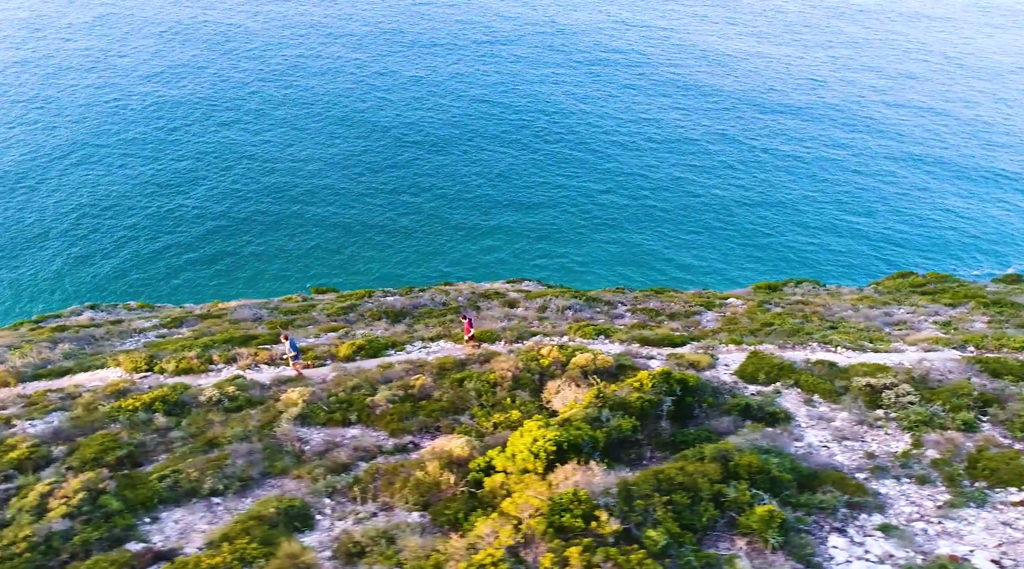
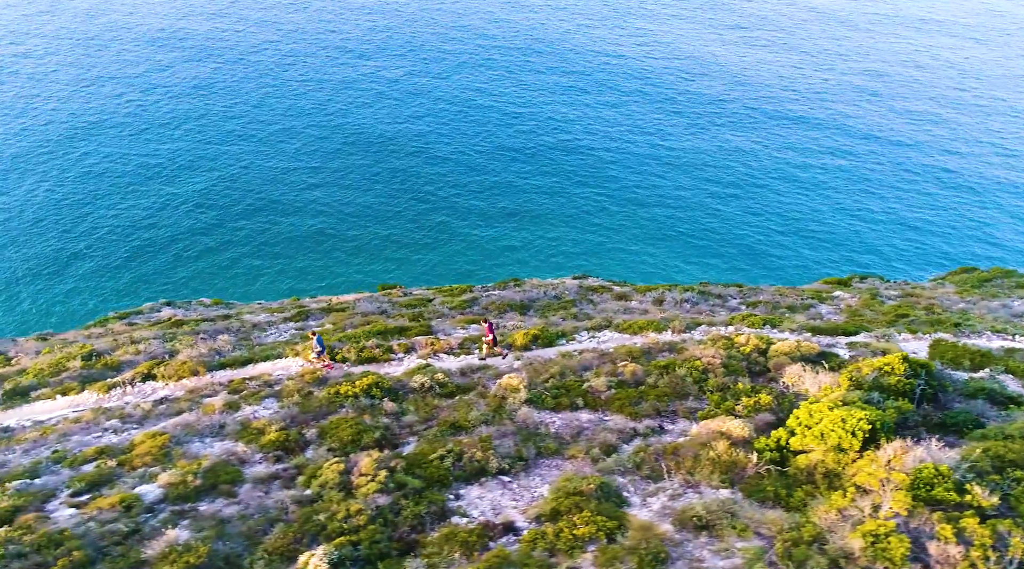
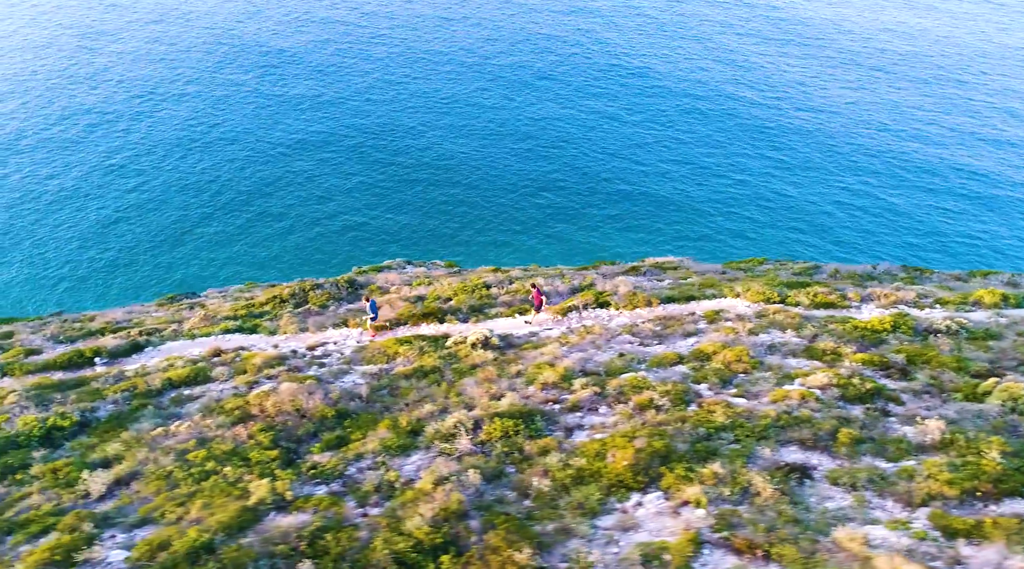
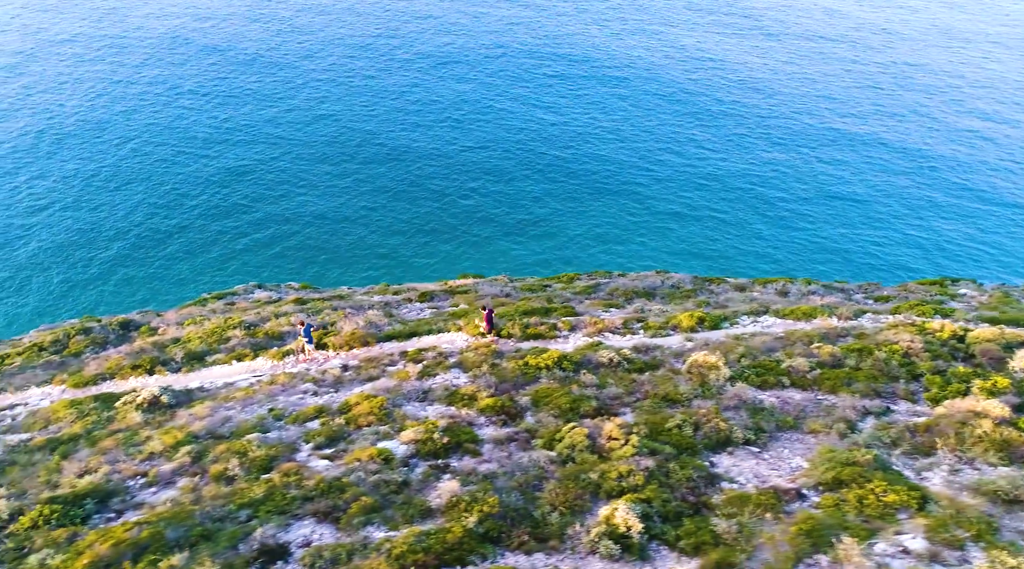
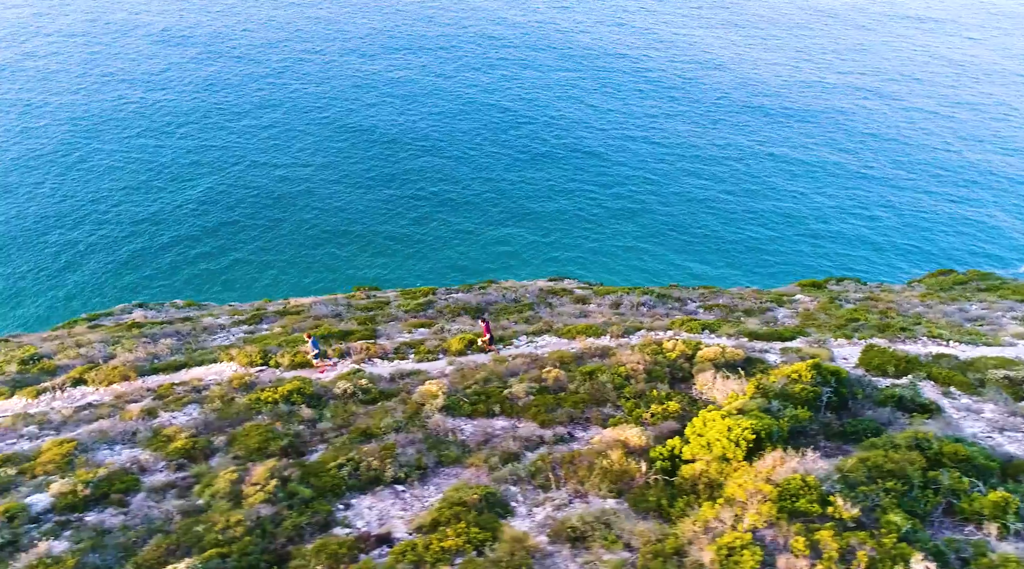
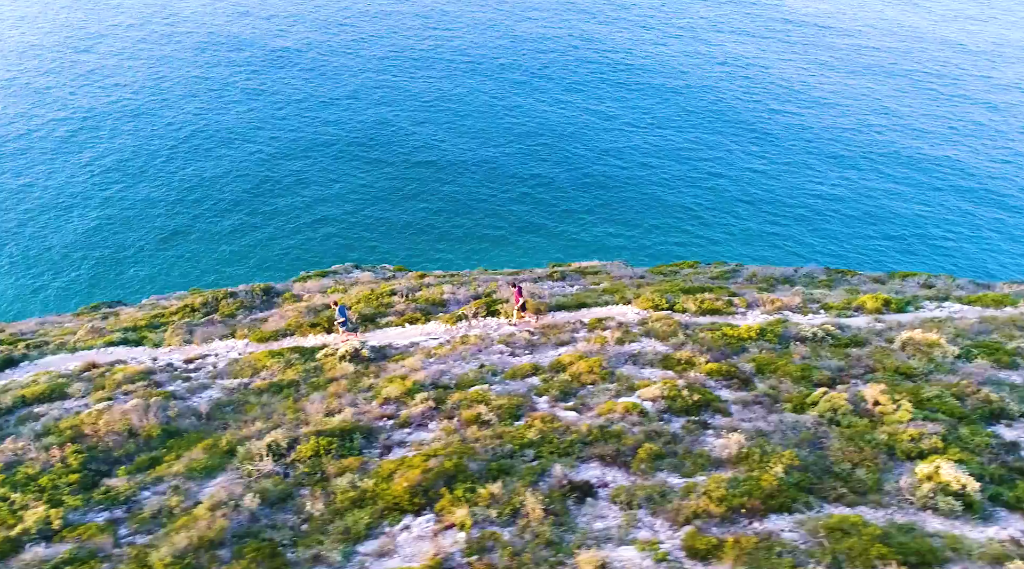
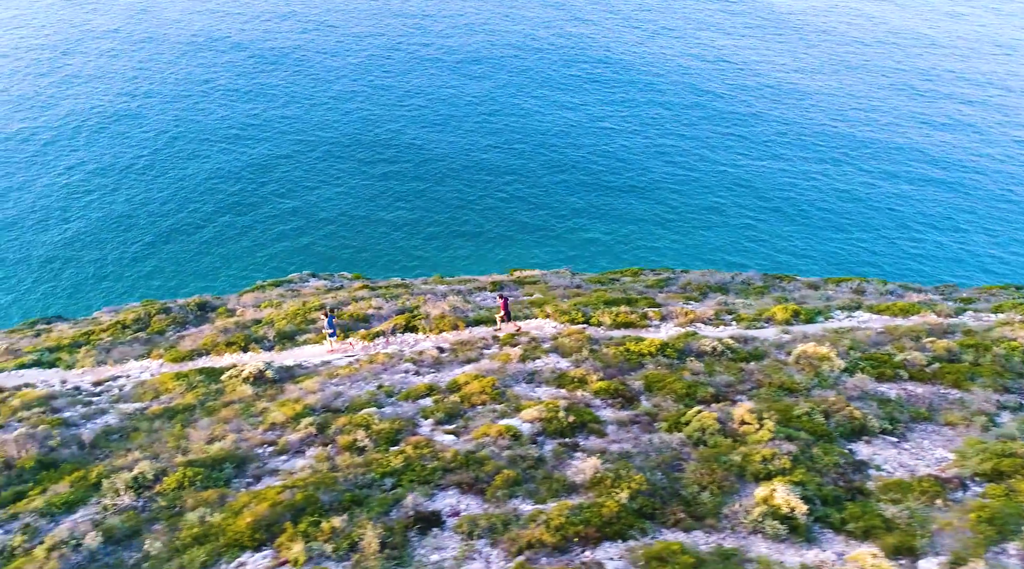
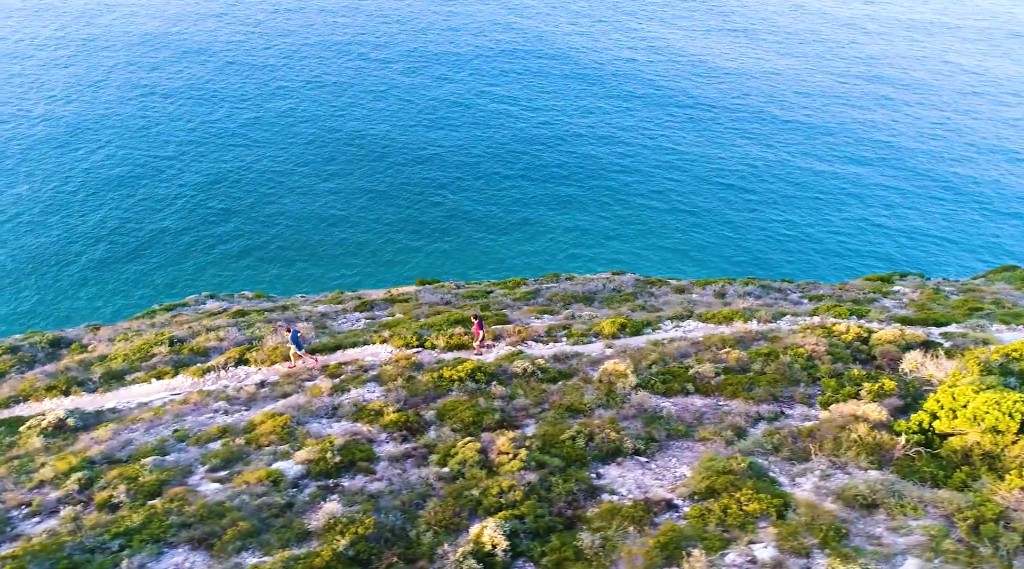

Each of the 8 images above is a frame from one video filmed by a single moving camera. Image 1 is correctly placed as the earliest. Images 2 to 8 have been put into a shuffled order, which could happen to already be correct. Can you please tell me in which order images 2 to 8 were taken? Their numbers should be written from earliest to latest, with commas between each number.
5, 2, 8, 4, 7, 6, 3
